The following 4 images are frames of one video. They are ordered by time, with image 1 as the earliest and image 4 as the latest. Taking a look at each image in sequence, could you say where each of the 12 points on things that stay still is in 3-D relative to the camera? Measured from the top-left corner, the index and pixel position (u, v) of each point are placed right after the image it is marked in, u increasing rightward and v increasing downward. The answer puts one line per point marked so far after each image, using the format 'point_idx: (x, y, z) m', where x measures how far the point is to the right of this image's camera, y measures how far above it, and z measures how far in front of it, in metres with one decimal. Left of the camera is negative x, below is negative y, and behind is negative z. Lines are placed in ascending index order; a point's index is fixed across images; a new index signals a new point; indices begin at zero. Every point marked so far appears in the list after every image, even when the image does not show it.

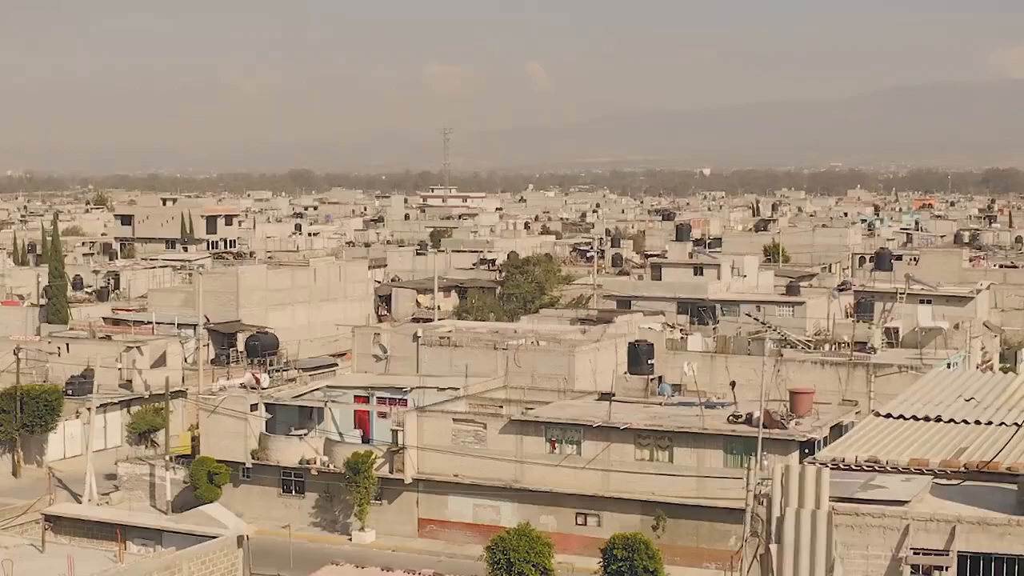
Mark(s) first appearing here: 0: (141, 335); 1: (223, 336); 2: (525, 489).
0: (-3.0, -0.4, +17.2) m
1: (-2.6, -0.4, +18.9) m
2: (+0.1, -1.2, +12.4) m
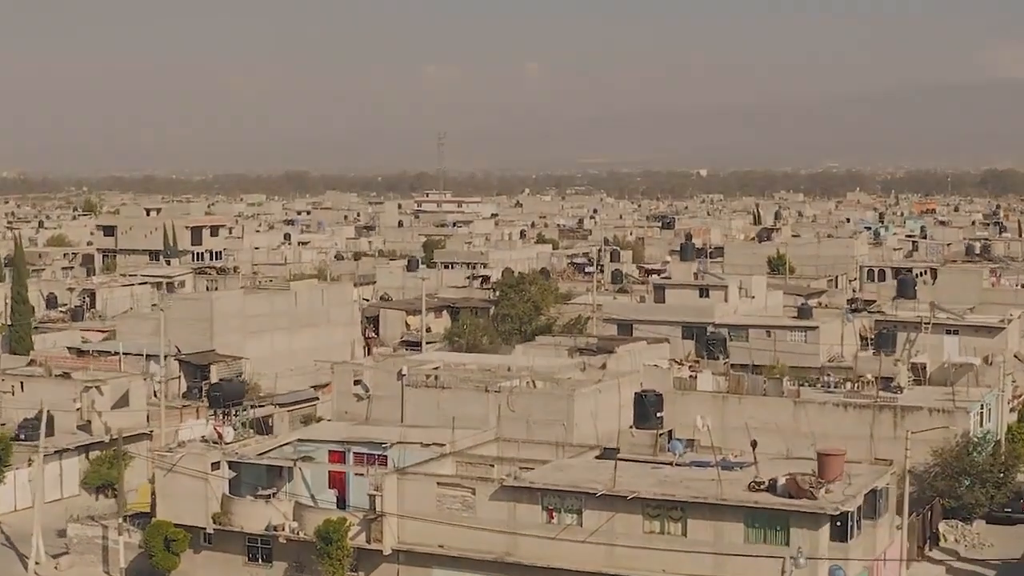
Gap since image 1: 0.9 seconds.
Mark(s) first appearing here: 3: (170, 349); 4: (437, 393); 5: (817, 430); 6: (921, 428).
0: (-3.0, -0.6, +15.9) m
1: (-2.6, -0.7, +17.6) m
2: (0.0, -1.4, +11.1) m
3: (-2.8, -0.5, +17.7) m
4: (-0.5, -0.7, +13.7) m
5: (+2.0, -1.0, +14.1) m
6: (+2.6, -0.9, +13.6) m
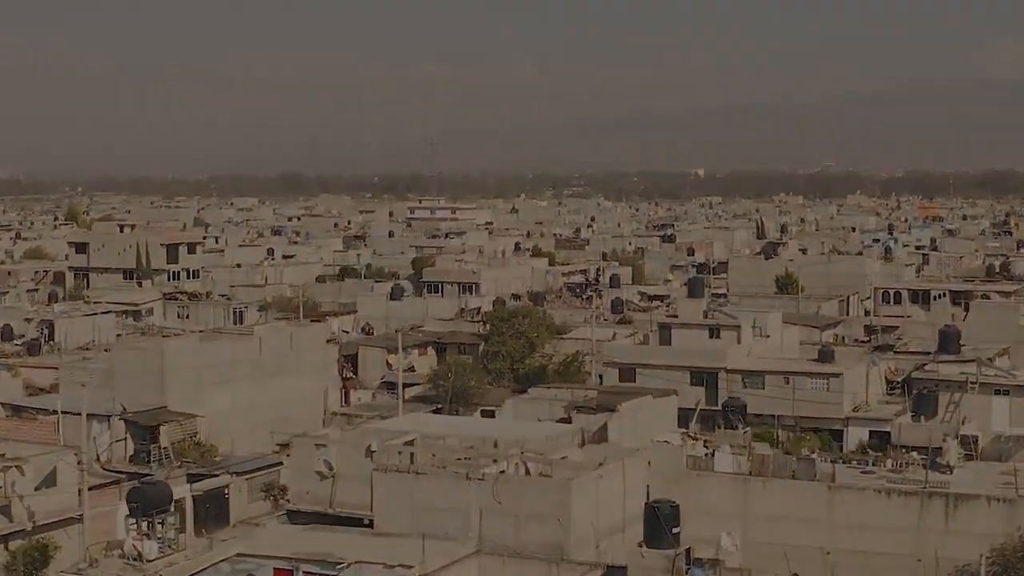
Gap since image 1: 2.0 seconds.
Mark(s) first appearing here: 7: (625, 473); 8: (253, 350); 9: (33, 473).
0: (-3.1, -1.0, +13.9) m
1: (-2.7, -1.0, +15.6) m
2: (0.0, -1.8, +9.1) m
3: (-2.9, -0.9, +15.7) m
4: (-0.6, -1.0, +11.7) m
5: (+1.9, -1.3, +12.1) m
6: (+2.5, -1.3, +11.6) m
7: (+0.6, -1.0, +11.9) m
8: (-2.1, -0.5, +17.5) m
9: (-2.9, -1.1, +13.3) m
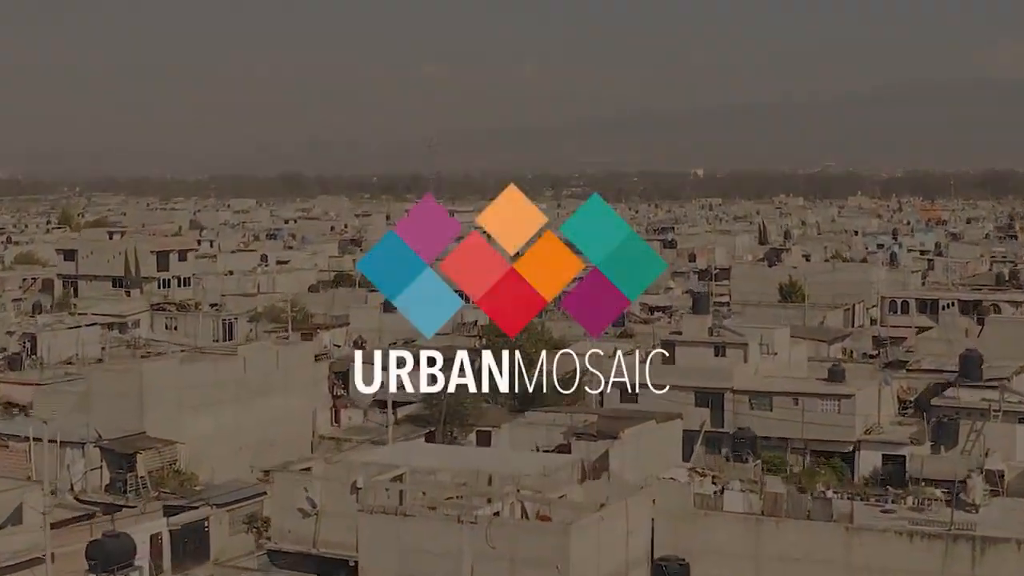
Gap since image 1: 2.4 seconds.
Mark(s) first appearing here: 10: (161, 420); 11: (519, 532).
0: (-3.1, -1.1, +13.1) m
1: (-2.7, -1.2, +14.8) m
2: (-0.1, -1.9, +8.3) m
3: (-2.9, -1.0, +14.9) m
4: (-0.6, -1.2, +10.9) m
5: (+1.9, -1.5, +11.3) m
6: (+2.5, -1.4, +10.8) m
7: (+0.6, -1.2, +11.1) m
8: (-2.1, -0.6, +16.7) m
9: (-3.0, -1.3, +12.5) m
10: (-2.6, -1.0, +15.6) m
11: (0.0, -1.2, +10.4) m
